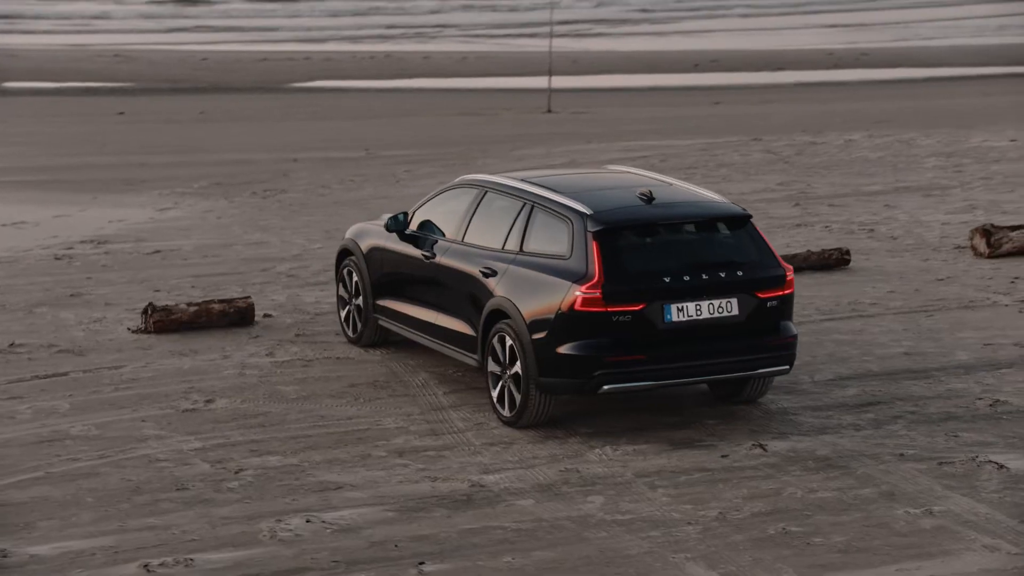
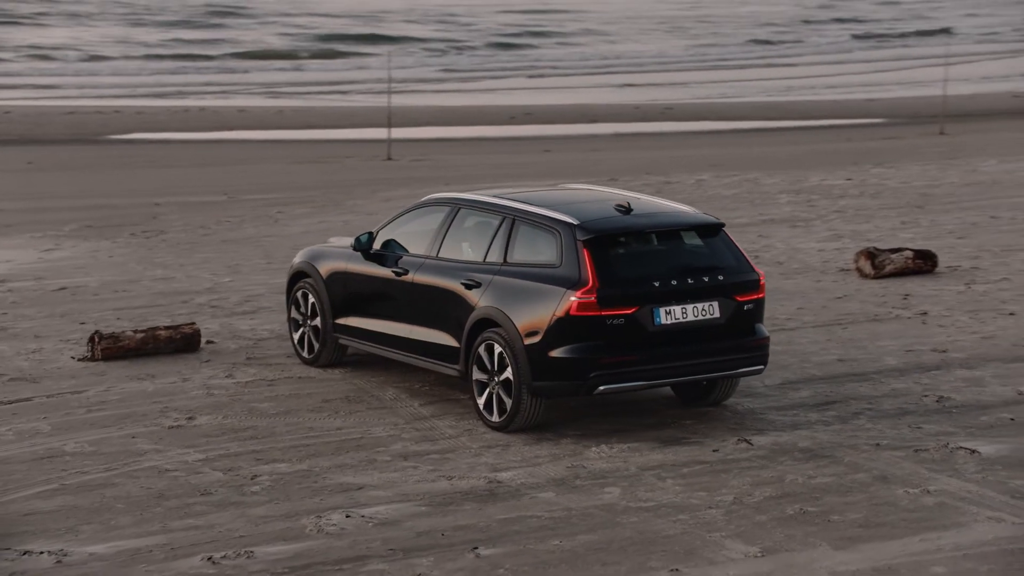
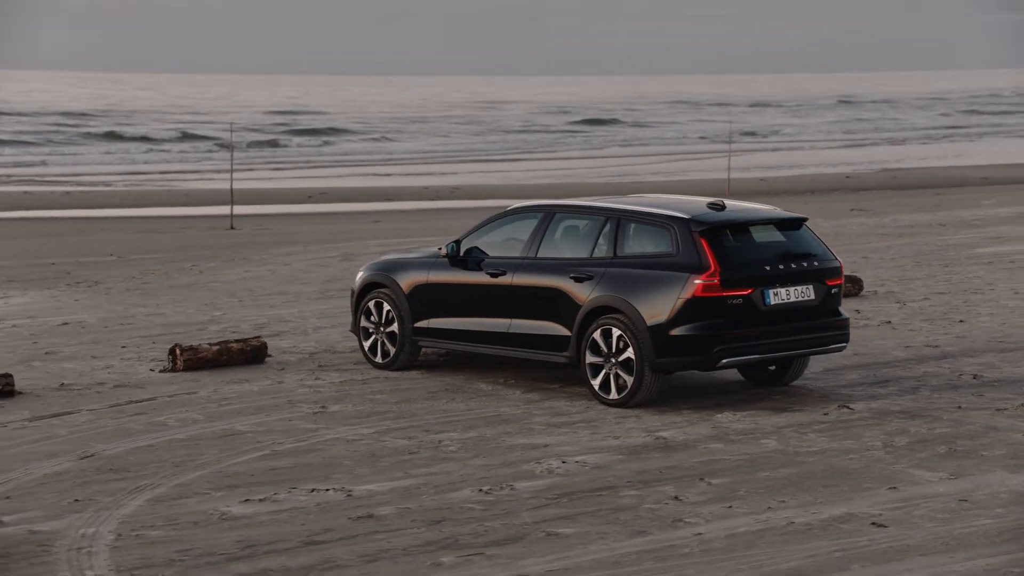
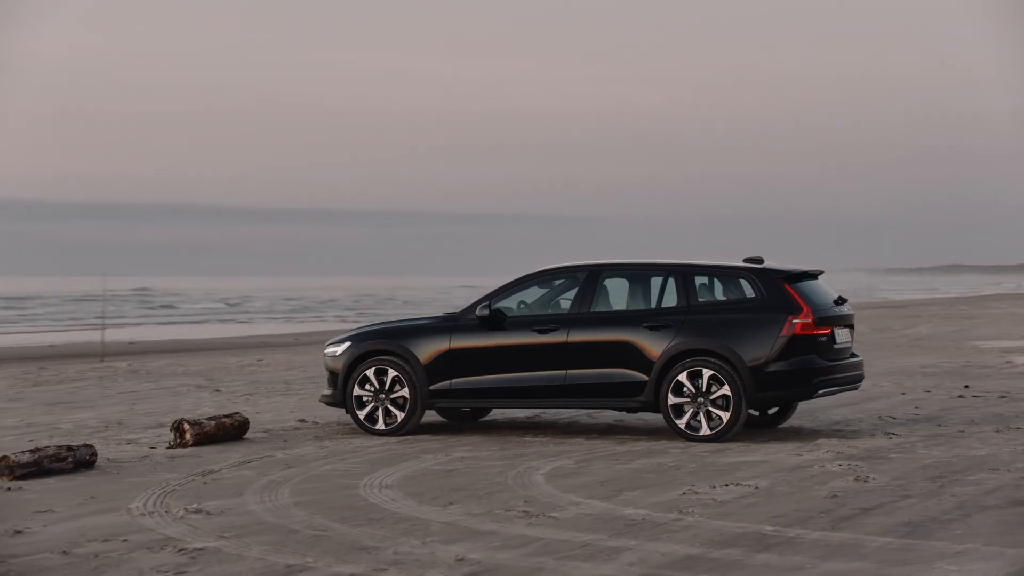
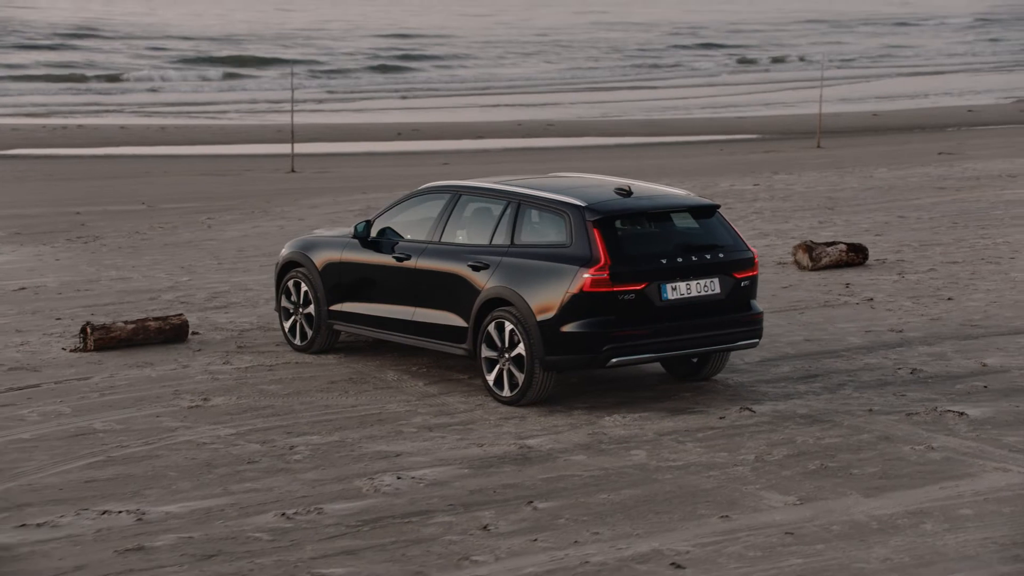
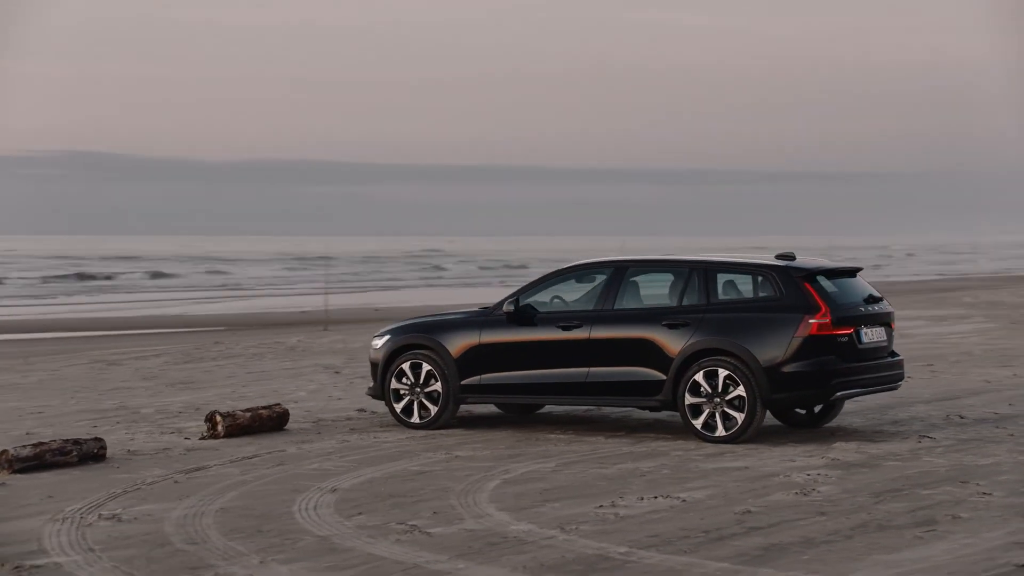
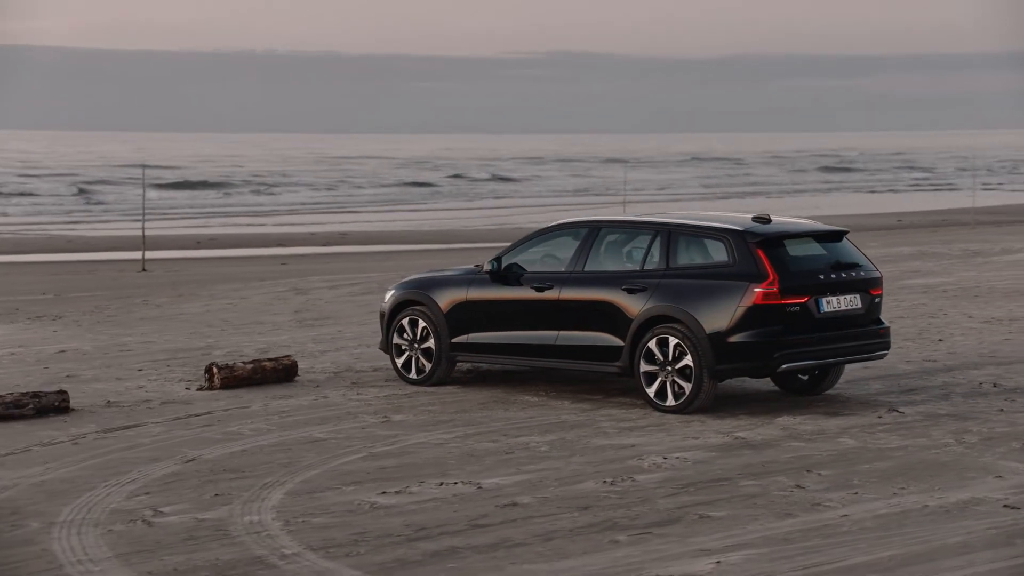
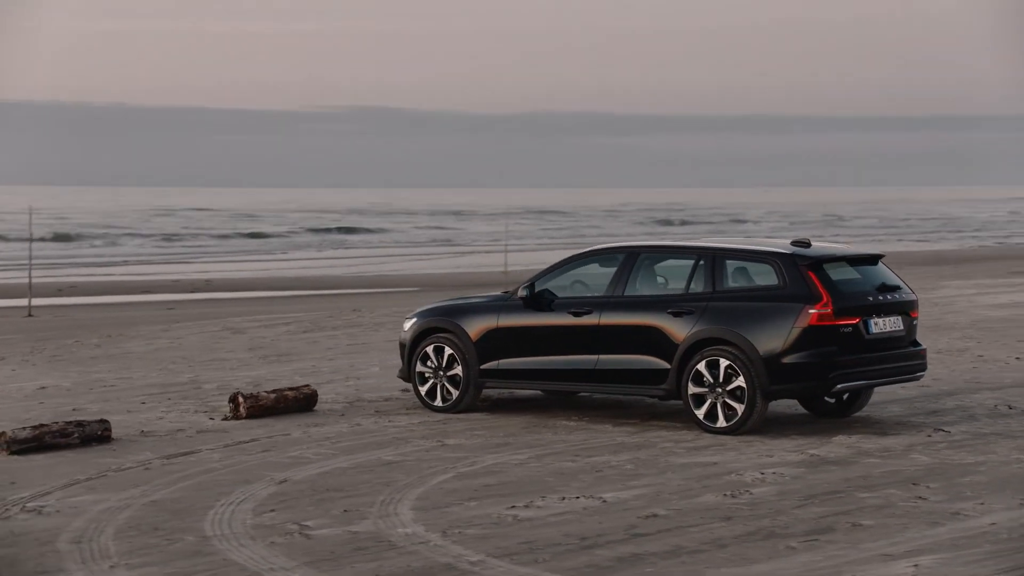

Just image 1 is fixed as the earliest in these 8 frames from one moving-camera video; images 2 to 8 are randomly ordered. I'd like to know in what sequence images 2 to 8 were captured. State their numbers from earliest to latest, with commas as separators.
2, 5, 3, 7, 8, 6, 4
